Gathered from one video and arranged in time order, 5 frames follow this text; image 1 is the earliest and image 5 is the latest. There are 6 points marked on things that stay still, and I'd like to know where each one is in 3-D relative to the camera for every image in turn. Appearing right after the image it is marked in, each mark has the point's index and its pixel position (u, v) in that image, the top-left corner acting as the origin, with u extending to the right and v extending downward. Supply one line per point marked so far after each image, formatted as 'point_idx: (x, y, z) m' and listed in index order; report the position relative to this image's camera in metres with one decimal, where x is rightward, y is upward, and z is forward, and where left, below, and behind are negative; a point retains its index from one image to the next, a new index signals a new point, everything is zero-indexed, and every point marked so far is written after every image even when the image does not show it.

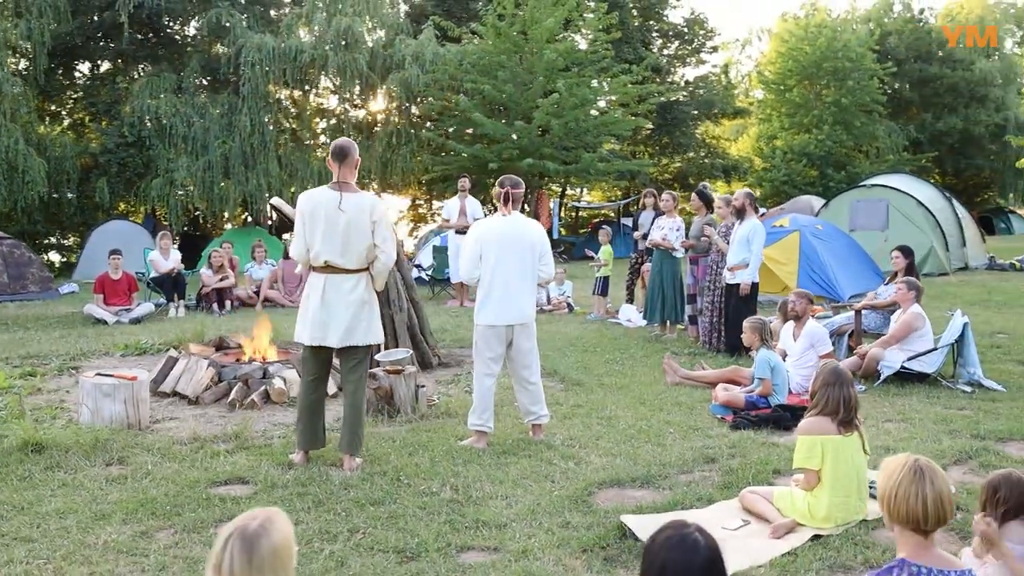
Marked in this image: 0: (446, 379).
0: (-0.5, -0.7, +7.7) m
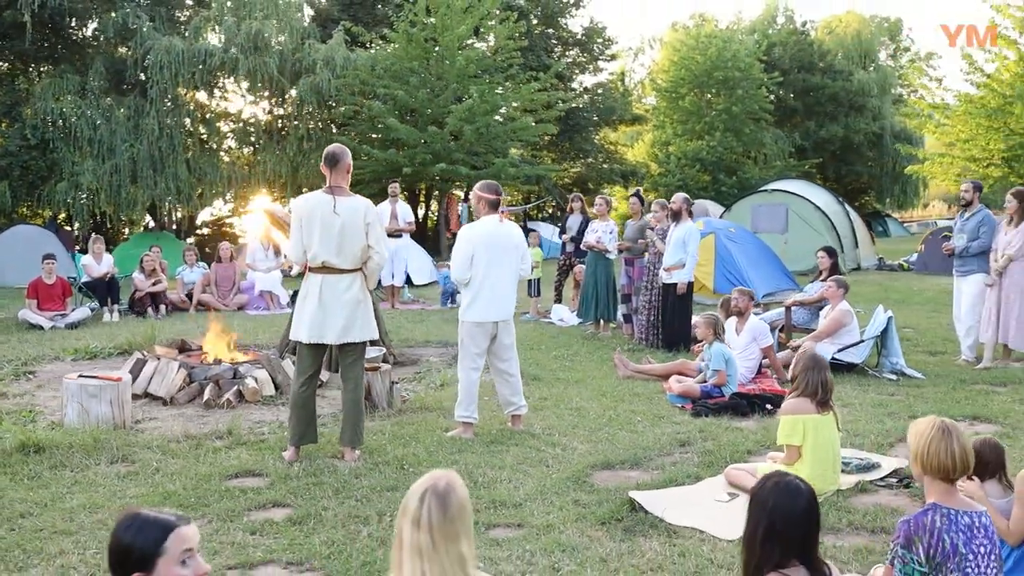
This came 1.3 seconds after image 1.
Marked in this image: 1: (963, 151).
0: (-0.8, -0.7, +8.0) m
1: (+7.6, +2.3, +17.9) m
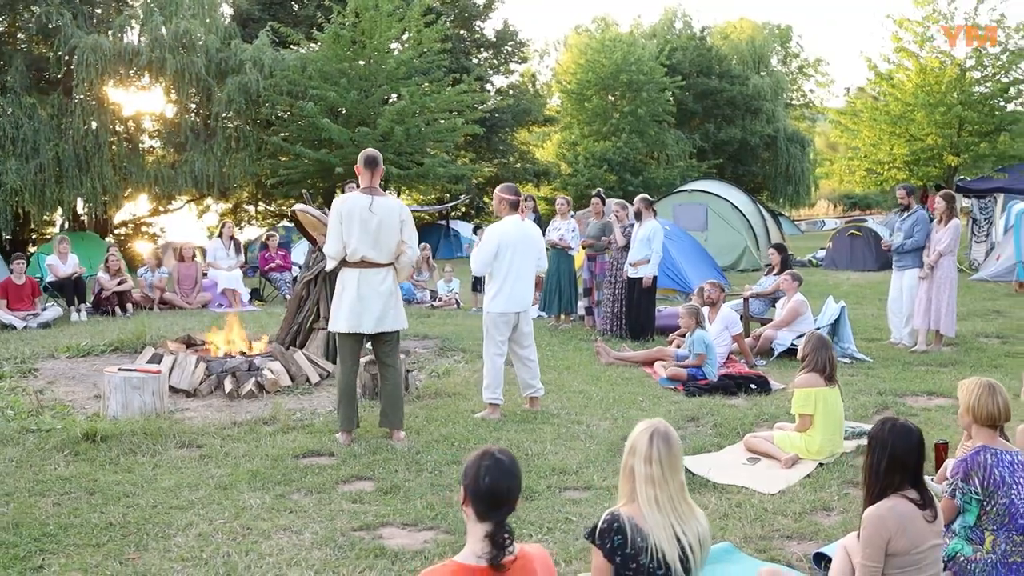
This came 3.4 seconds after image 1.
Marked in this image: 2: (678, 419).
0: (-0.8, -0.6, +8.6) m
1: (+6.4, +2.4, +19.3) m
2: (+1.0, -0.8, +6.6) m
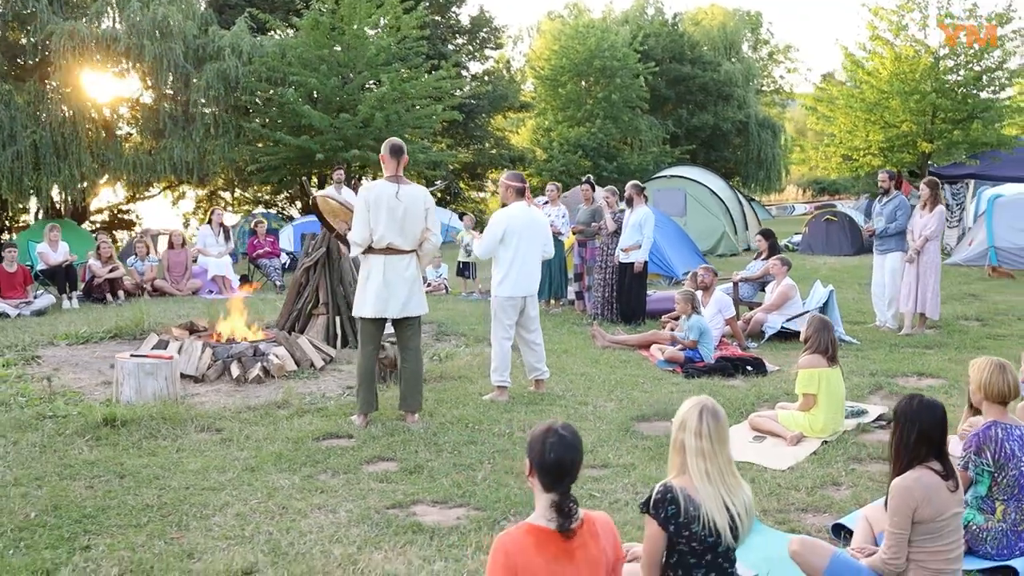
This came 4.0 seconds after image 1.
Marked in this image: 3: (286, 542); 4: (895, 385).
0: (-0.8, -0.5, +8.7) m
1: (+6.1, +2.7, +19.6) m
2: (+1.1, -0.7, +6.8) m
3: (-0.9, -1.0, +4.2) m
4: (+2.6, -0.7, +7.2) m
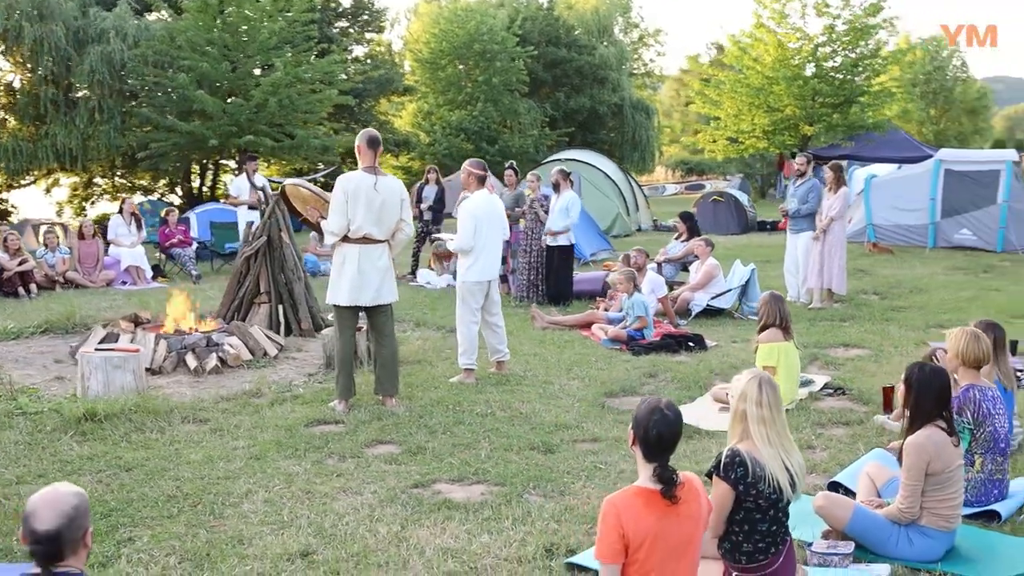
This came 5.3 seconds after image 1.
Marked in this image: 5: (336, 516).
0: (-1.3, -0.4, +8.8) m
1: (+4.1, +3.1, +20.4) m
2: (+0.9, -0.6, +7.2) m
3: (-0.8, -1.0, +4.3) m
4: (+2.3, -0.5, +7.8) m
5: (-0.7, -1.0, +4.5) m
